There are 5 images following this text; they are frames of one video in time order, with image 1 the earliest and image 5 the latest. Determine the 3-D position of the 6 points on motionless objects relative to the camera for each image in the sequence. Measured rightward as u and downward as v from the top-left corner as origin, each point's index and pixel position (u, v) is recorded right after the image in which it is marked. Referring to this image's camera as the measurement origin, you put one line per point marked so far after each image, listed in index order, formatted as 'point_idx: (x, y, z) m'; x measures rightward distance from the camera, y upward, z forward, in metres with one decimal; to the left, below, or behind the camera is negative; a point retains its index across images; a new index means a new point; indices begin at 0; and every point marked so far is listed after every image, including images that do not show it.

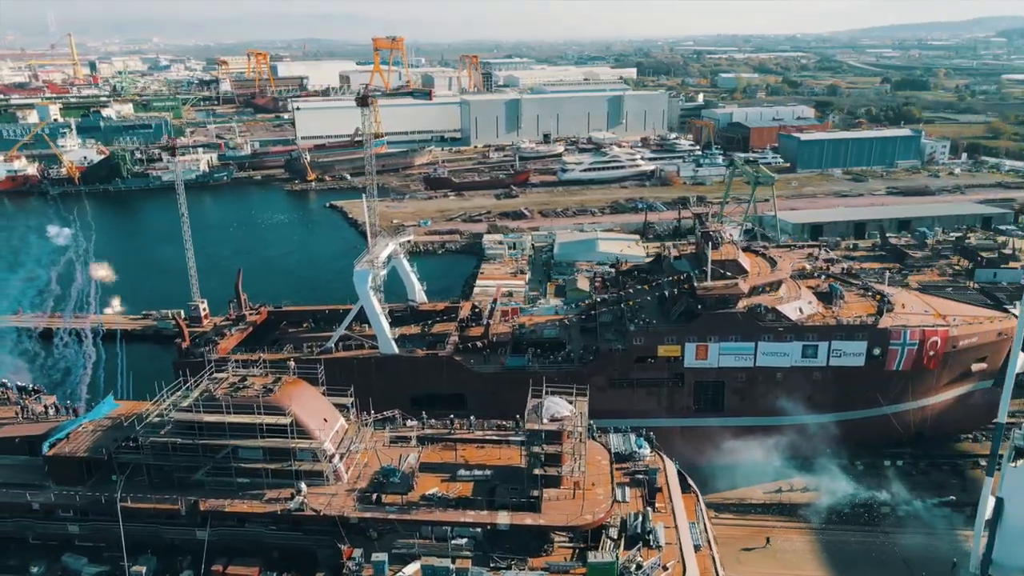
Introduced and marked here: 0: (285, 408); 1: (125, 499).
0: (-3.8, -2.1, +12.7) m
1: (-6.4, -3.5, +12.5) m
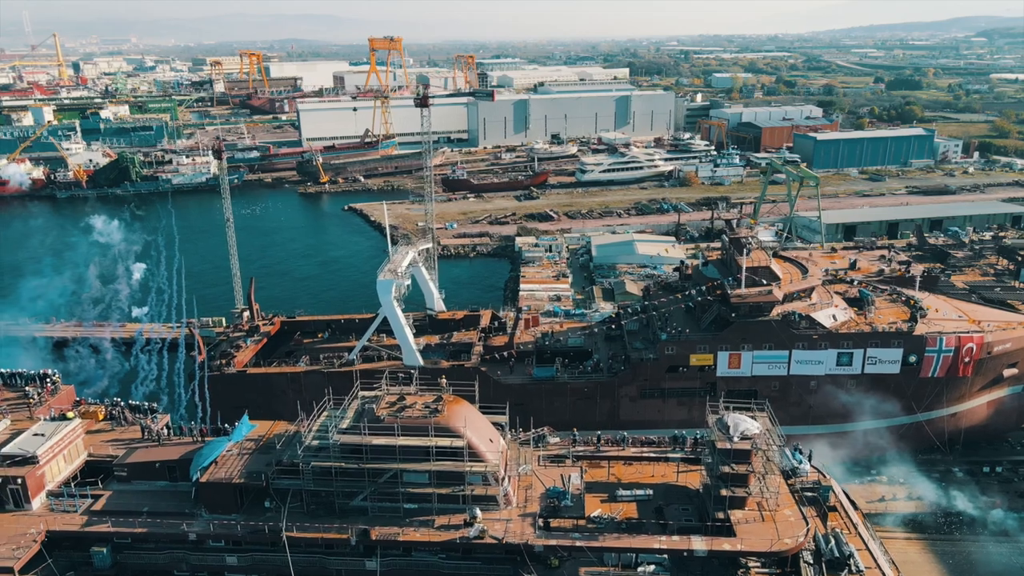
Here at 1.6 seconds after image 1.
0: (-0.8, -2.3, +12.0) m
1: (-3.5, -3.8, +11.8) m
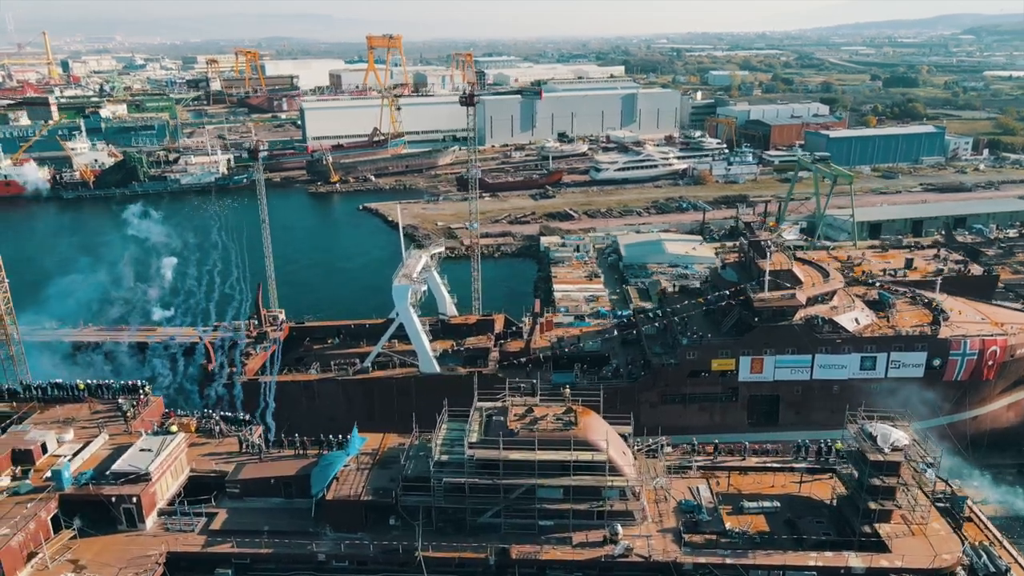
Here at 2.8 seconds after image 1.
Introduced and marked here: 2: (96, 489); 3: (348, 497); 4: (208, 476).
0: (+1.3, -2.4, +11.5) m
1: (-1.3, -3.9, +11.2) m
2: (-6.5, -3.1, +11.7) m
3: (-2.5, -3.2, +11.6) m
4: (-5.3, -3.3, +12.9) m
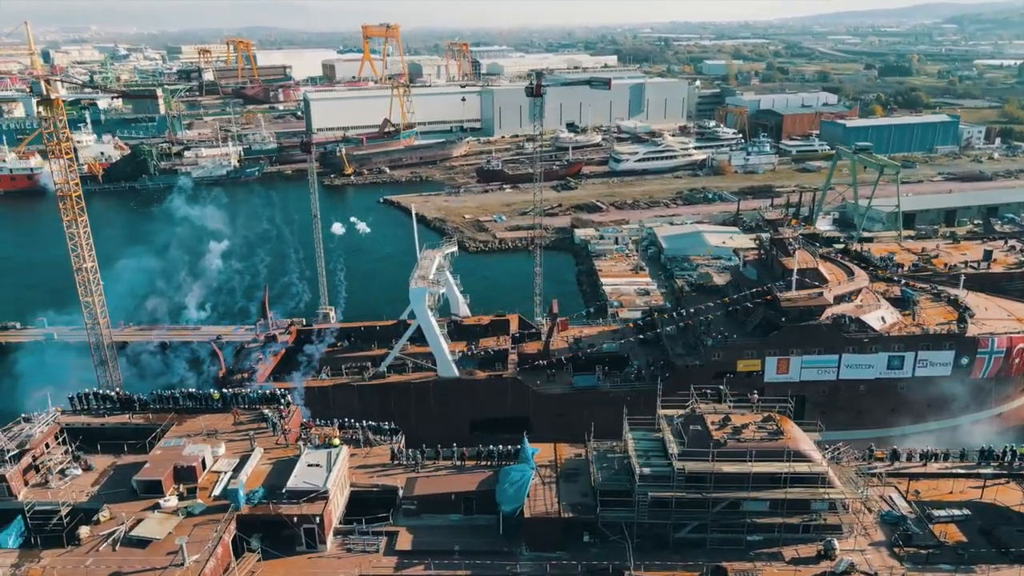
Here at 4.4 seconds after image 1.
0: (+4.3, -2.4, +10.9) m
1: (+1.7, -4.0, +10.6) m
2: (-3.5, -3.2, +11.0) m
3: (+0.5, -3.3, +11.0) m
4: (-2.3, -3.3, +12.2) m
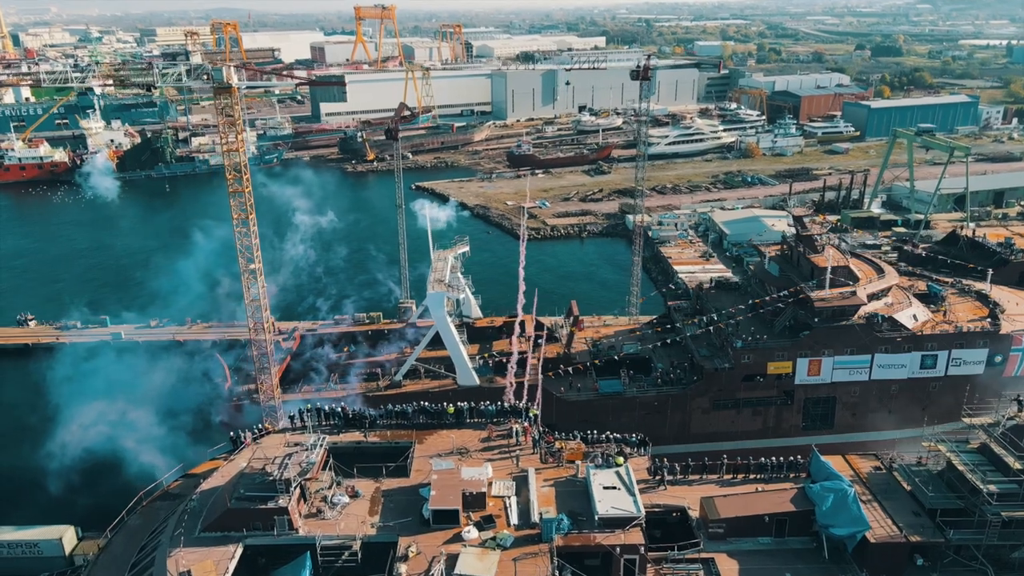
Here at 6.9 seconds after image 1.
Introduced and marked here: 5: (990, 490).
0: (+8.9, -2.4, +10.1) m
1: (+6.3, -4.0, +9.8) m
2: (+1.1, -3.3, +10.0) m
3: (+5.0, -3.3, +10.1) m
4: (+2.2, -3.4, +11.2) m
5: (+6.4, -2.7, +10.1) m
